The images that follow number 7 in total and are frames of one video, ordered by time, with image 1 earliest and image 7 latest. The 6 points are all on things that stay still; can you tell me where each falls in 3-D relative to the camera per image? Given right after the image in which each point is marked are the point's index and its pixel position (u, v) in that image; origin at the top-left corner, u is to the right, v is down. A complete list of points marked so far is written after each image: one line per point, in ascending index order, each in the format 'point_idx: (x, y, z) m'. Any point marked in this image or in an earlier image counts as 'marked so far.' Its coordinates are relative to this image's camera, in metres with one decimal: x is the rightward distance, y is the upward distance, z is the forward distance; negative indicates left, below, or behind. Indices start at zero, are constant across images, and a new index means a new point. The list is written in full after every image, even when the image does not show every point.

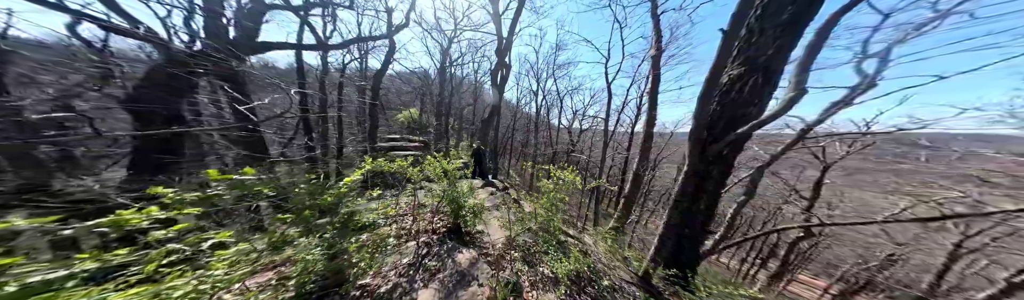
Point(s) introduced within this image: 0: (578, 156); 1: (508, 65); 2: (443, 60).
0: (+4.6, -0.4, +11.2) m
1: (-0.2, +4.6, +8.9) m
2: (-6.1, +8.0, +14.7) m
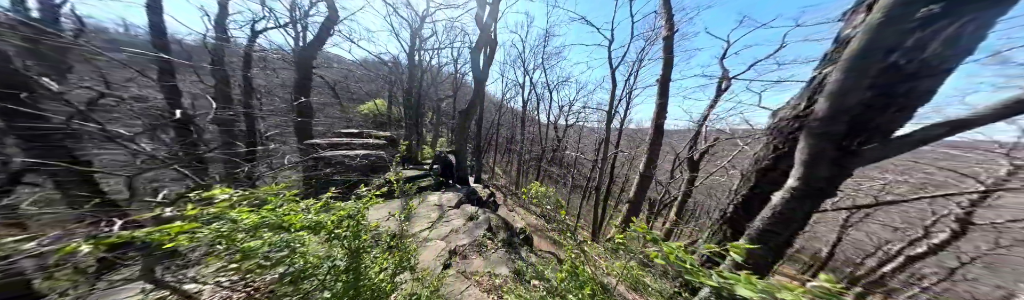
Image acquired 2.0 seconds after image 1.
0: (+3.6, -0.2, +10.6) m
1: (-1.0, +4.7, +7.7) m
2: (-7.5, +8.2, +12.6) m
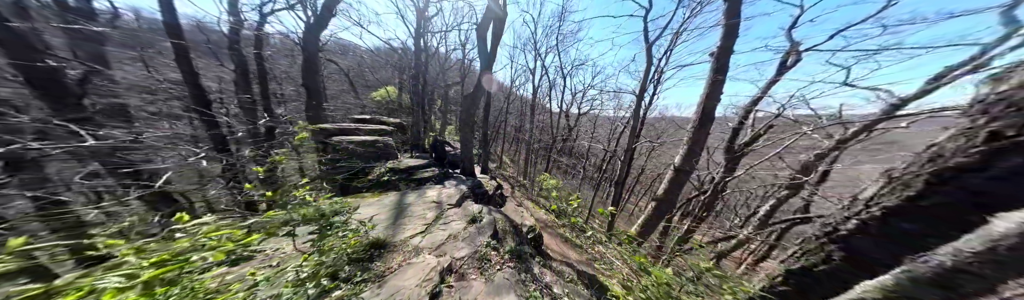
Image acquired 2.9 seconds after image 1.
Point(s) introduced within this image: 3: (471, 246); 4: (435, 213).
0: (+4.1, +0.4, +9.9) m
1: (-0.5, +5.2, +7.0) m
2: (-6.7, +9.1, +12.0) m
3: (-0.4, -0.9, +1.6) m
4: (-0.9, -0.8, +2.0) m
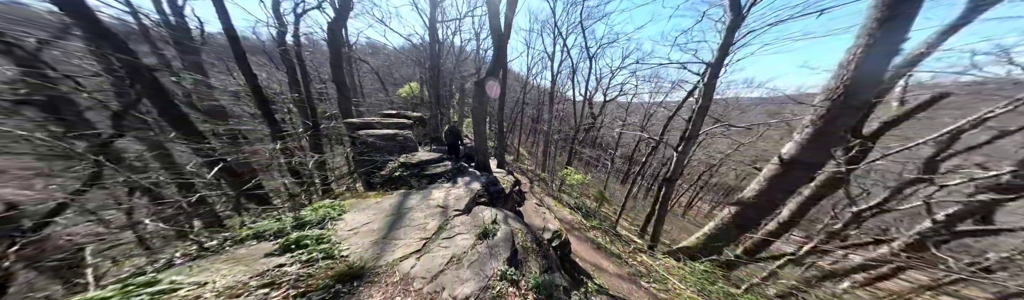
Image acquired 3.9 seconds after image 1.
0: (+5.2, +0.9, +8.8) m
1: (+0.2, +5.5, +6.2) m
2: (-5.4, +9.6, +11.7) m
3: (-0.2, -0.8, +1.1) m
4: (-0.7, -0.7, +1.6) m
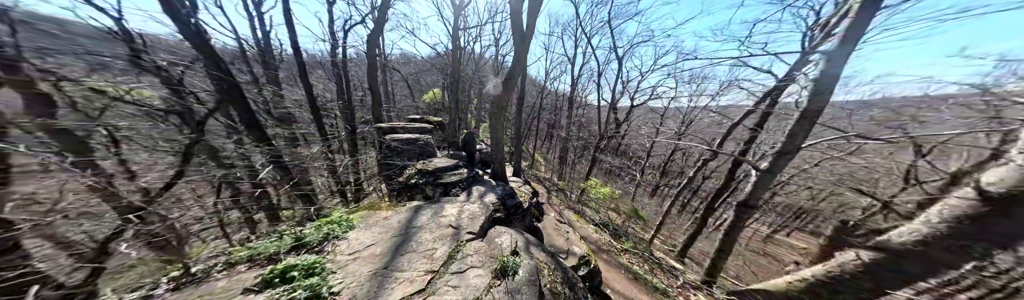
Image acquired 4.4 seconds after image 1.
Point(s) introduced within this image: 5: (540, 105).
0: (+6.1, +0.5, +8.0) m
1: (+1.0, +5.3, +6.0) m
2: (-4.0, +9.3, +12.1) m
3: (-0.1, -0.9, +0.8) m
4: (-0.5, -0.8, +1.4) m
5: (+3.2, +5.1, +18.8) m
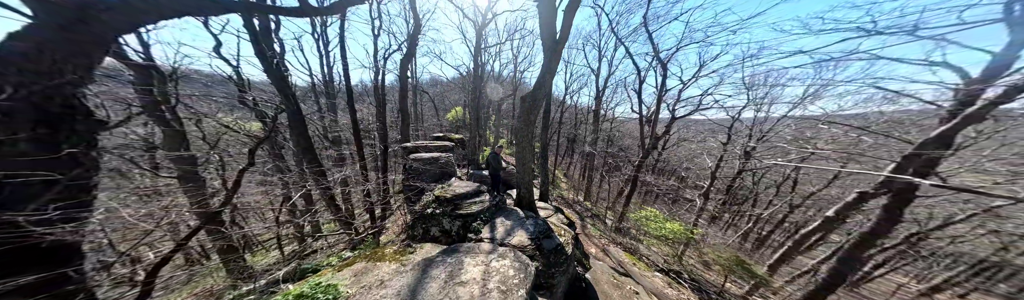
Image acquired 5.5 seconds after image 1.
0: (+7.2, -0.1, +6.6) m
1: (+1.8, +4.7, +5.7) m
2: (-2.5, +8.0, +12.7) m
3: (+0.2, -1.1, +0.1) m
4: (-0.2, -1.0, +0.8) m
5: (+5.5, +3.3, +18.1) m
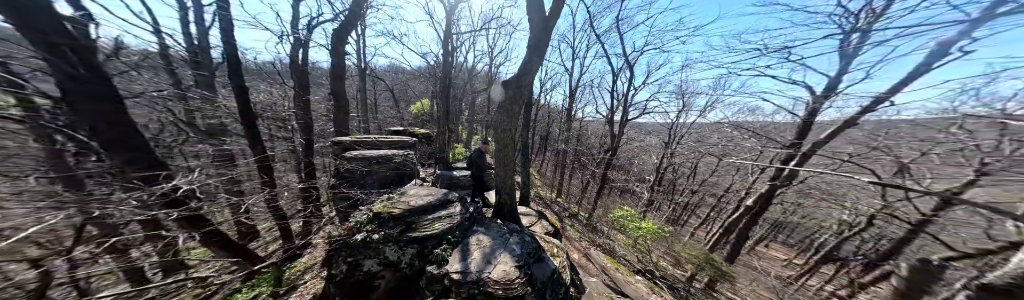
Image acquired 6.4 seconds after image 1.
0: (+6.1, 0.0, +7.1) m
1: (+1.0, +4.8, +5.2) m
2: (-4.3, +8.3, +11.4) m
3: (+0.4, -1.1, -0.5) m
4: (-0.1, -1.0, +0.1) m
5: (+2.6, +3.6, +18.1) m
